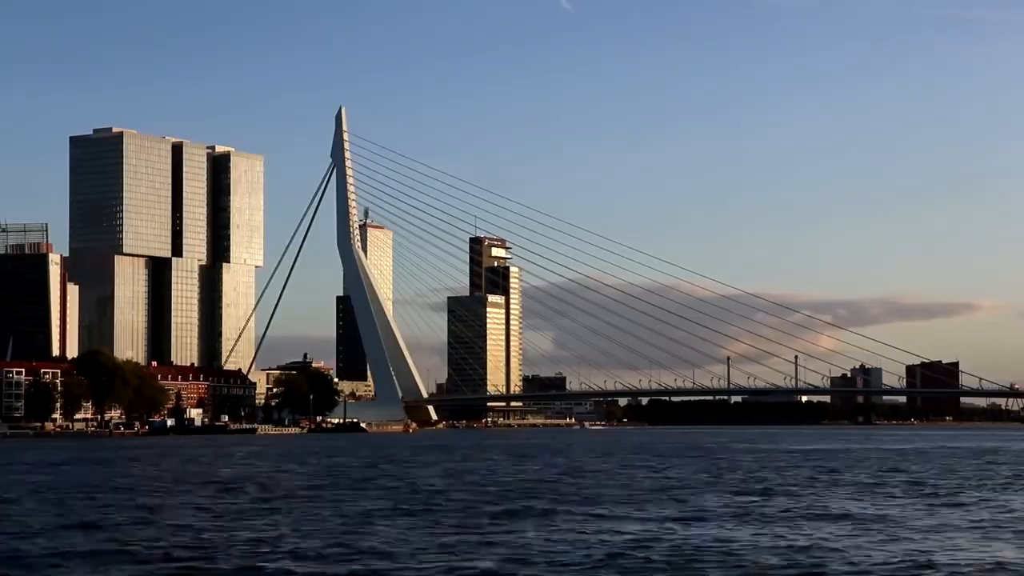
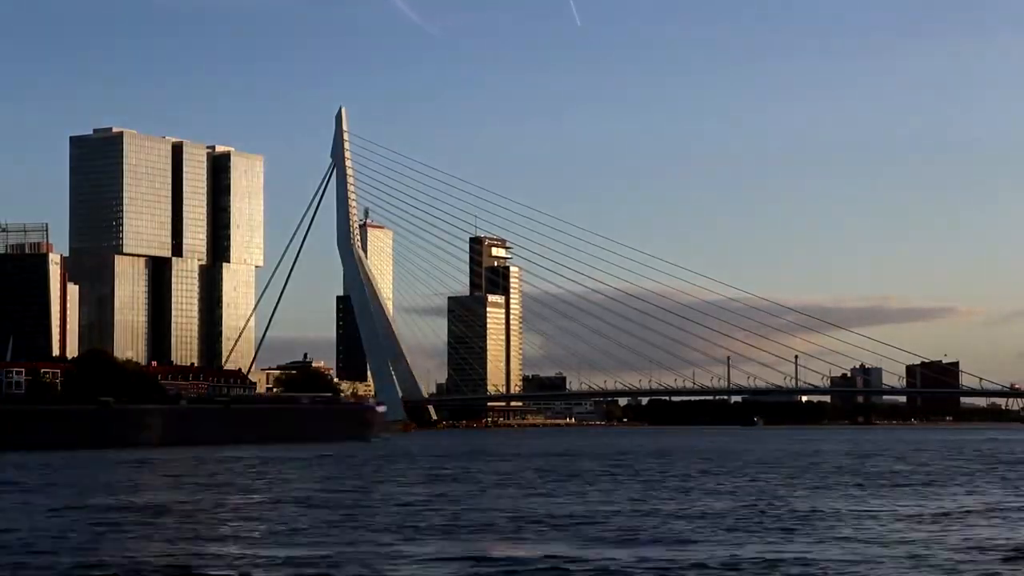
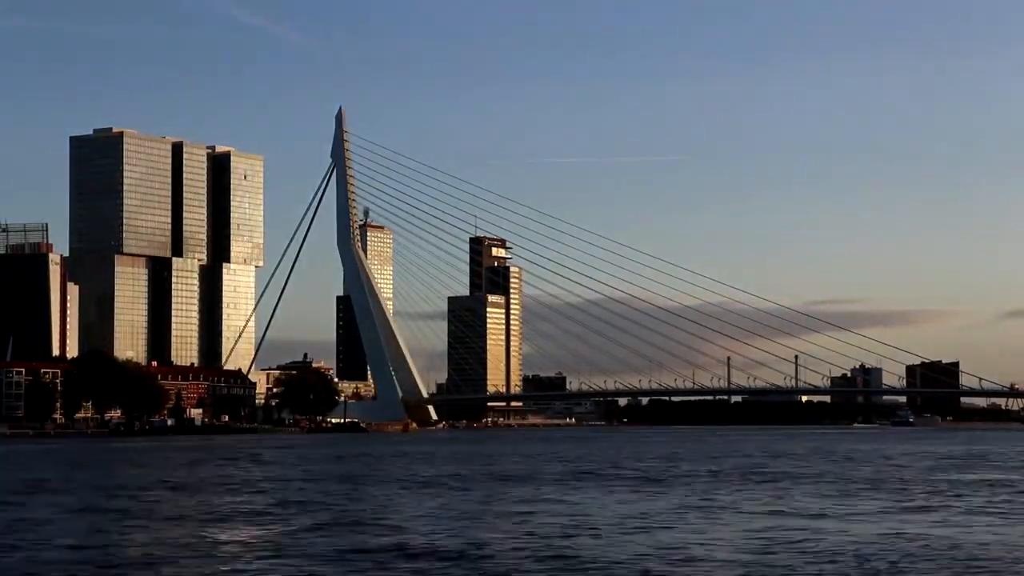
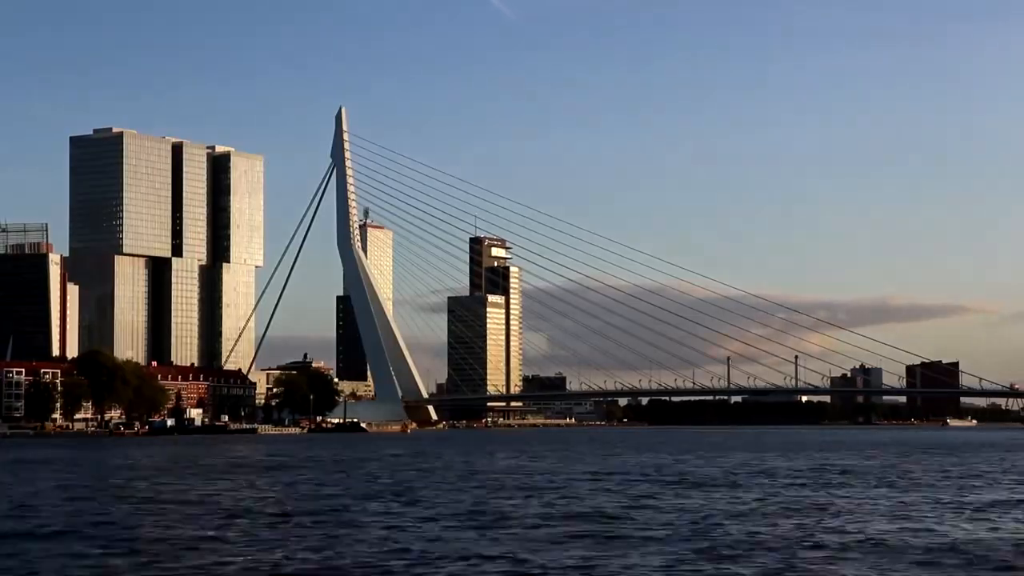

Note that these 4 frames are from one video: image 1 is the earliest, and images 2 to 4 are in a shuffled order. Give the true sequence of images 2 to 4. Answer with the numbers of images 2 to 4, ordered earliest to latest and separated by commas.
4, 2, 3
